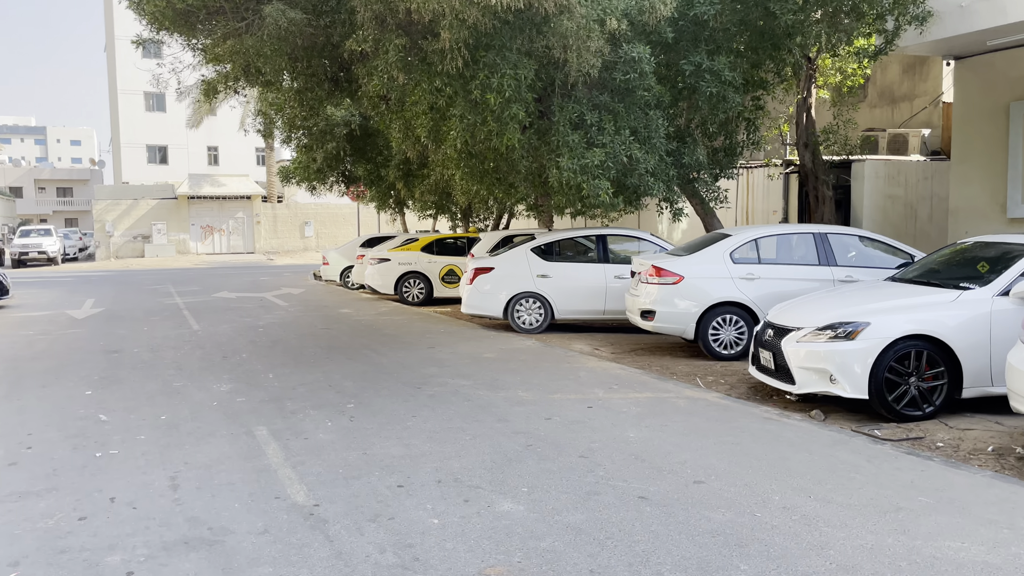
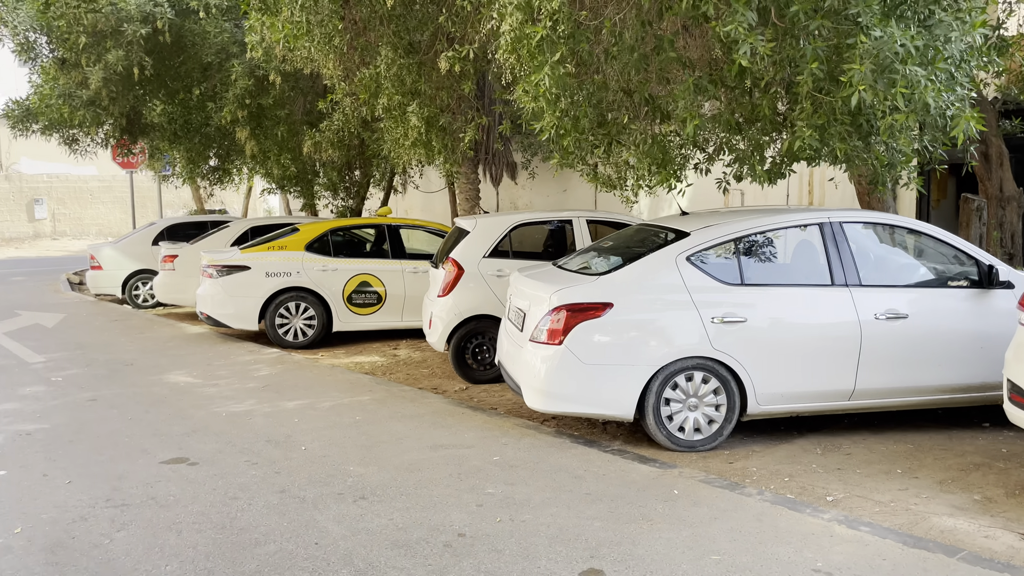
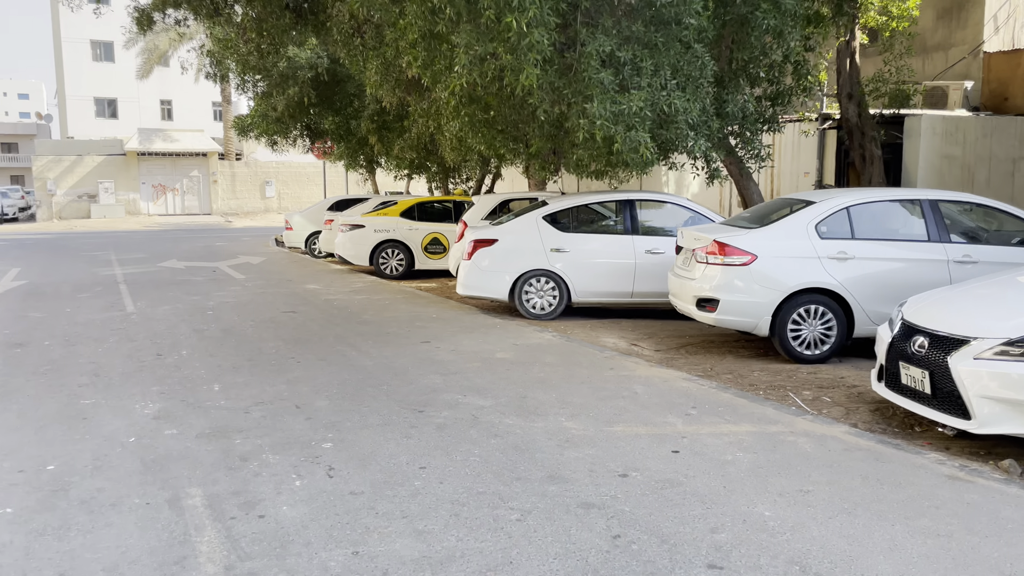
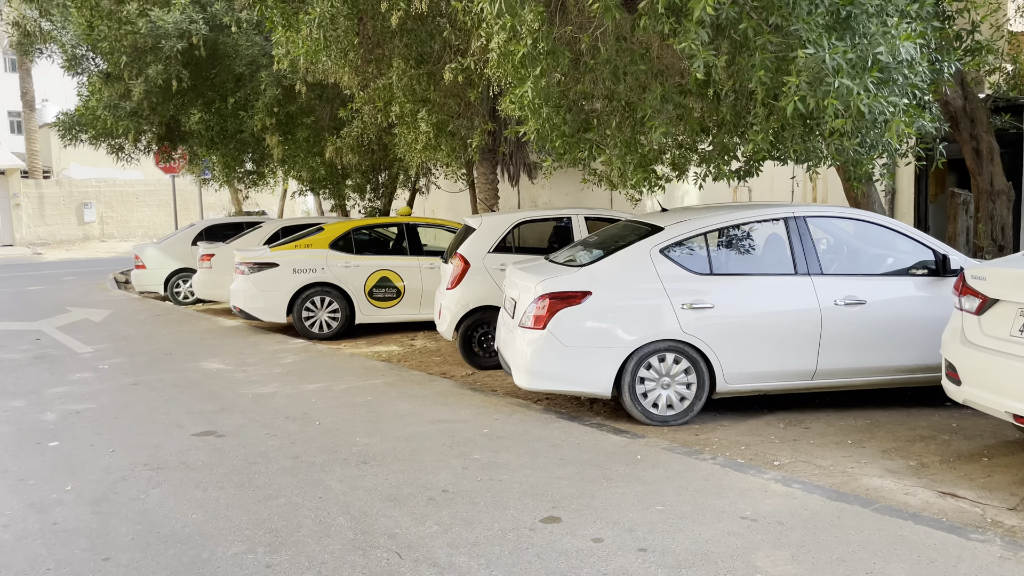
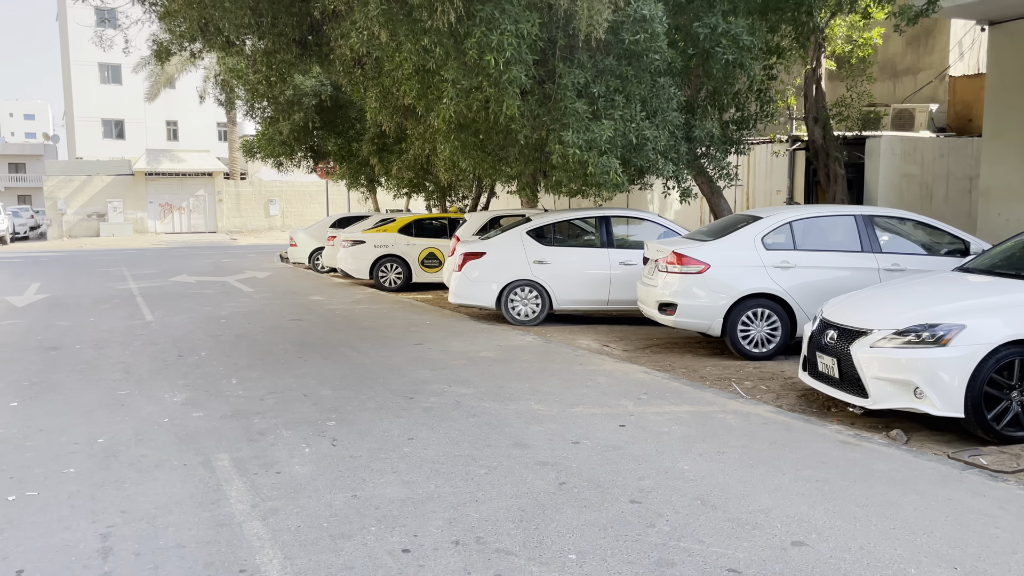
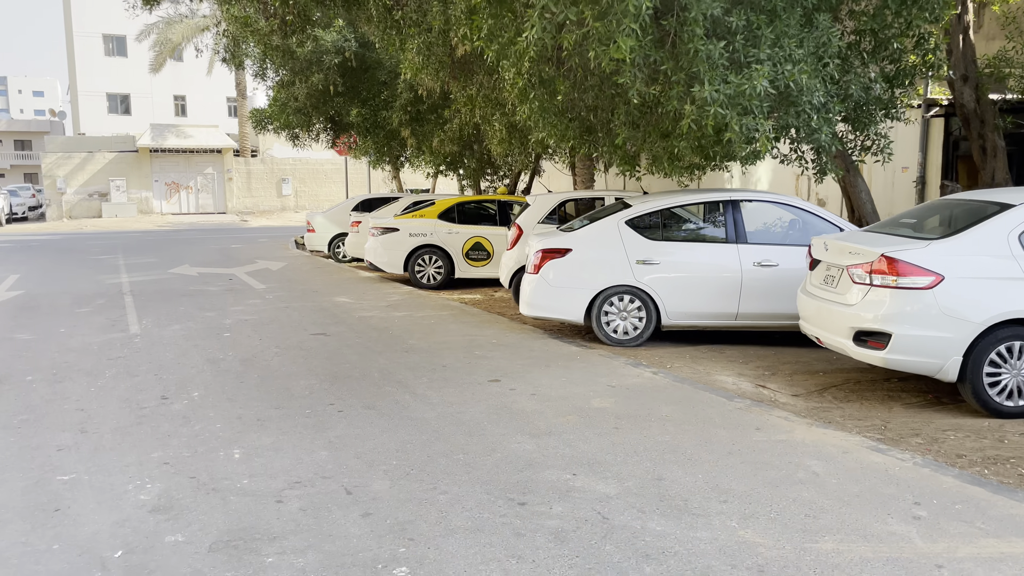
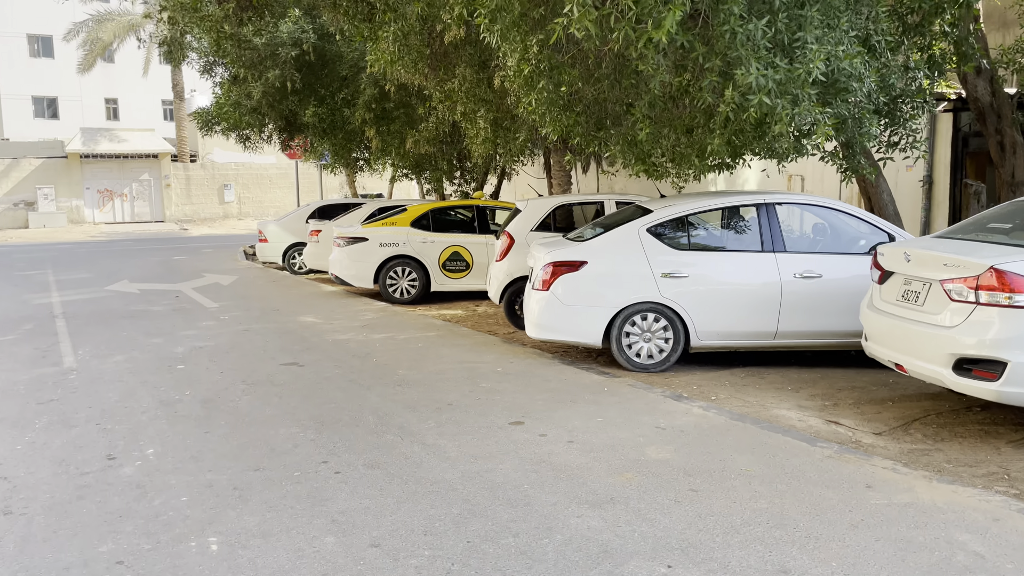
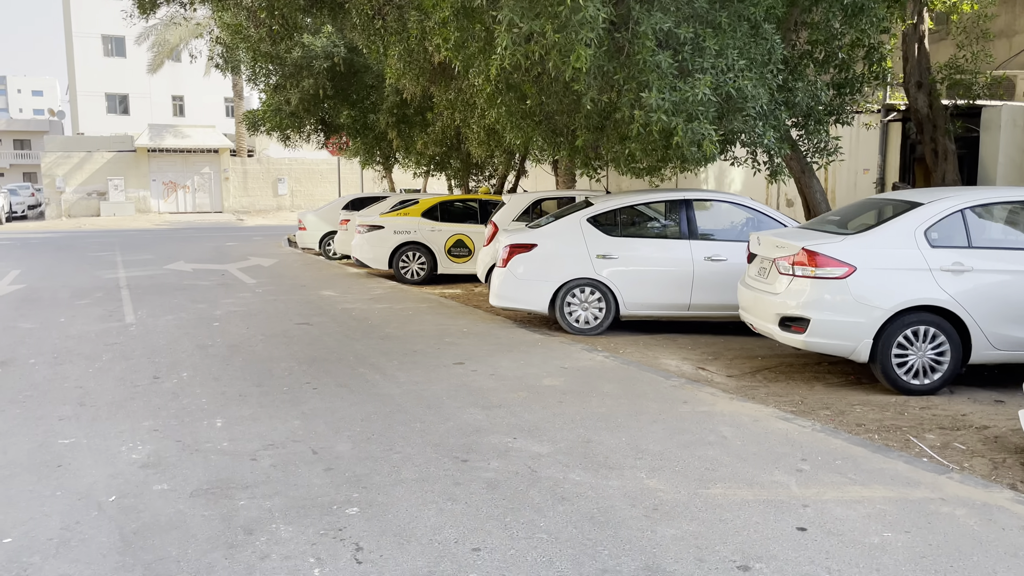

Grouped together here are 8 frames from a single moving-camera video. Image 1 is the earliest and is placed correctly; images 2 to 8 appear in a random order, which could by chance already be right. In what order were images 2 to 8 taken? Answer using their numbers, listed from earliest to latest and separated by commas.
5, 3, 8, 6, 7, 4, 2
